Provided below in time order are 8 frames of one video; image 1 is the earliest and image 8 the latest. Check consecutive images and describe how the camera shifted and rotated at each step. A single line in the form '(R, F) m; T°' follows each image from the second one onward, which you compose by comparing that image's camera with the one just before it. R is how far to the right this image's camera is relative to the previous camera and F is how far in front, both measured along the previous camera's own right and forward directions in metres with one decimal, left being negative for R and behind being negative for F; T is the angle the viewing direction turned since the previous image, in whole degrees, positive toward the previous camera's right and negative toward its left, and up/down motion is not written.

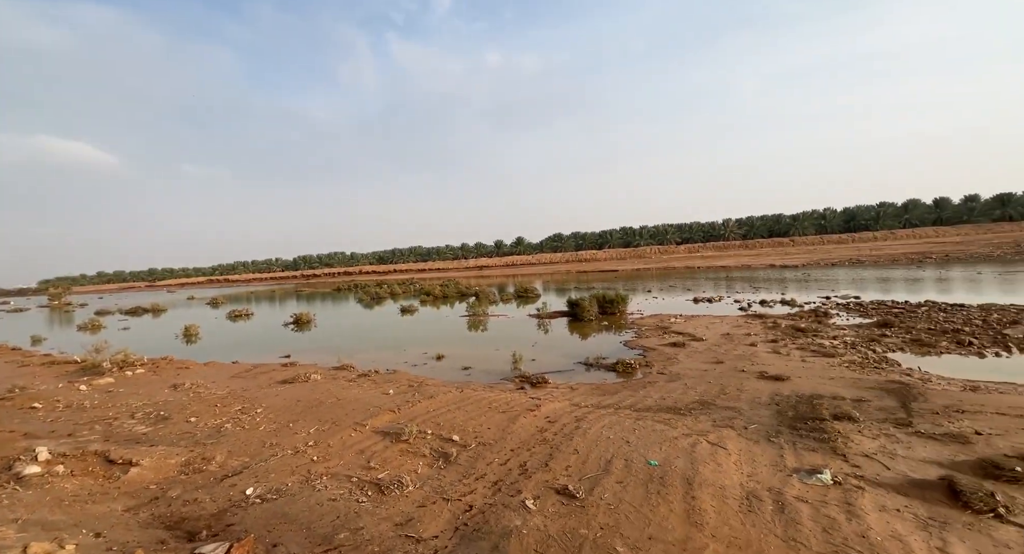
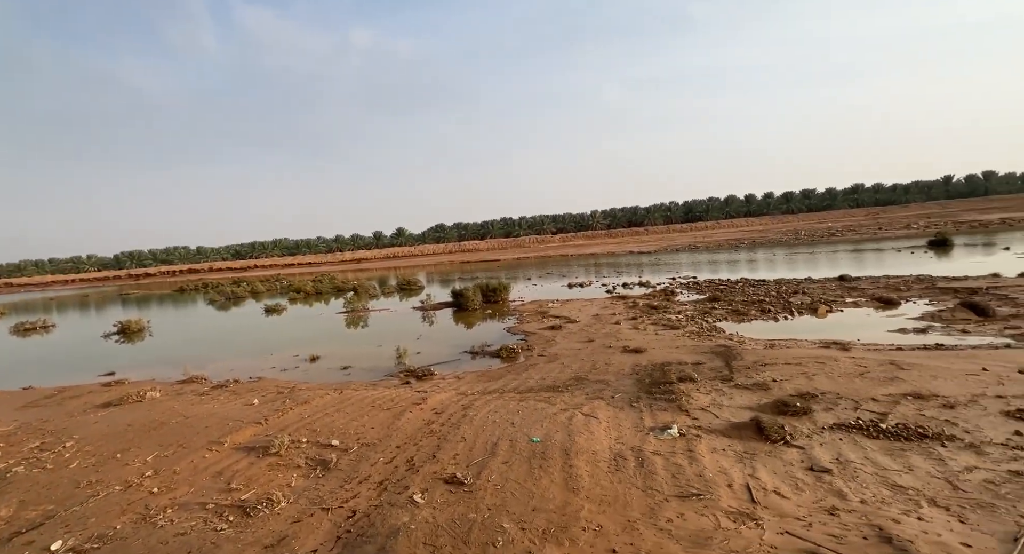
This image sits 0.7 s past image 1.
(-0.1, -1.3) m; +13°
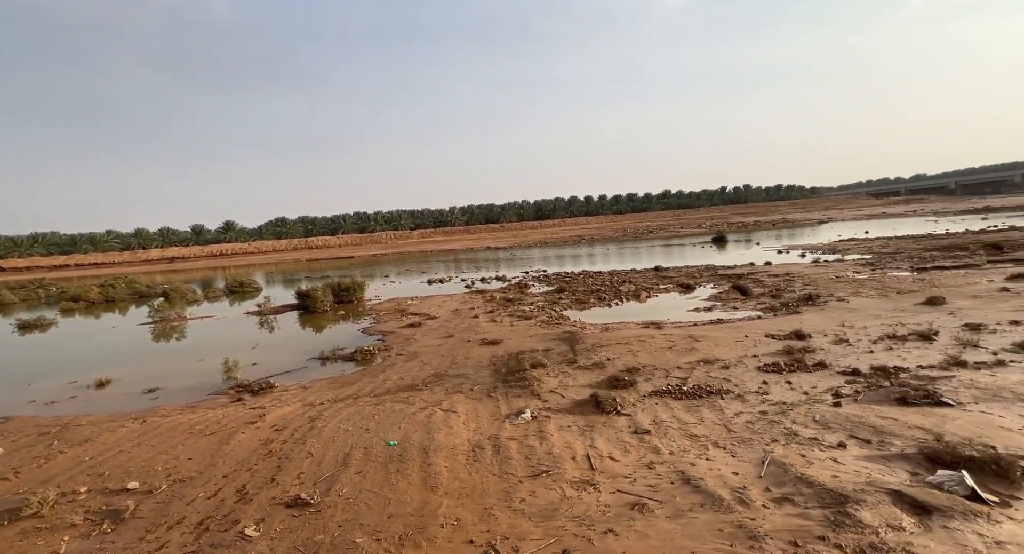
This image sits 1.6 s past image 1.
(0.0, -0.8) m; +15°
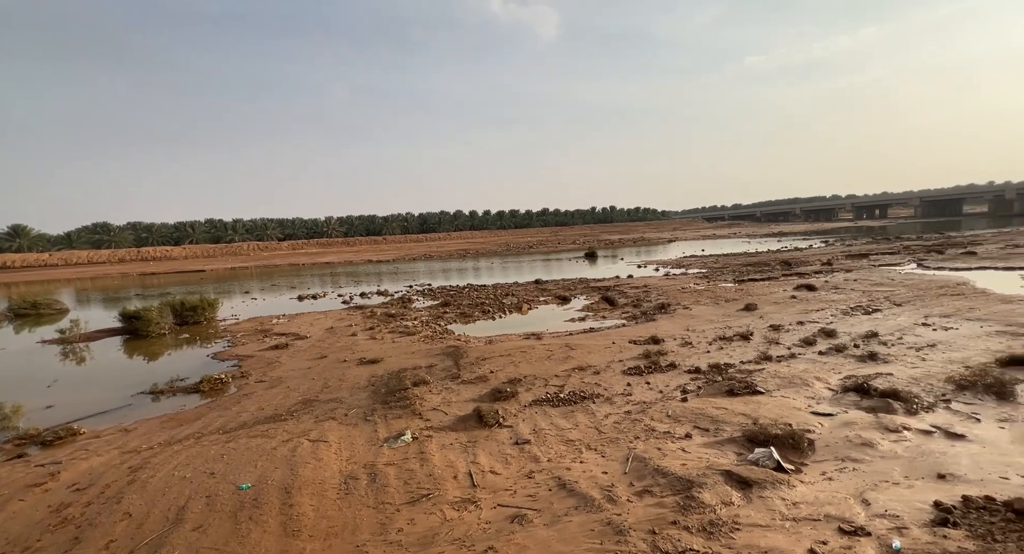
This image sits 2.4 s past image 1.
(+0.1, -0.3) m; +12°
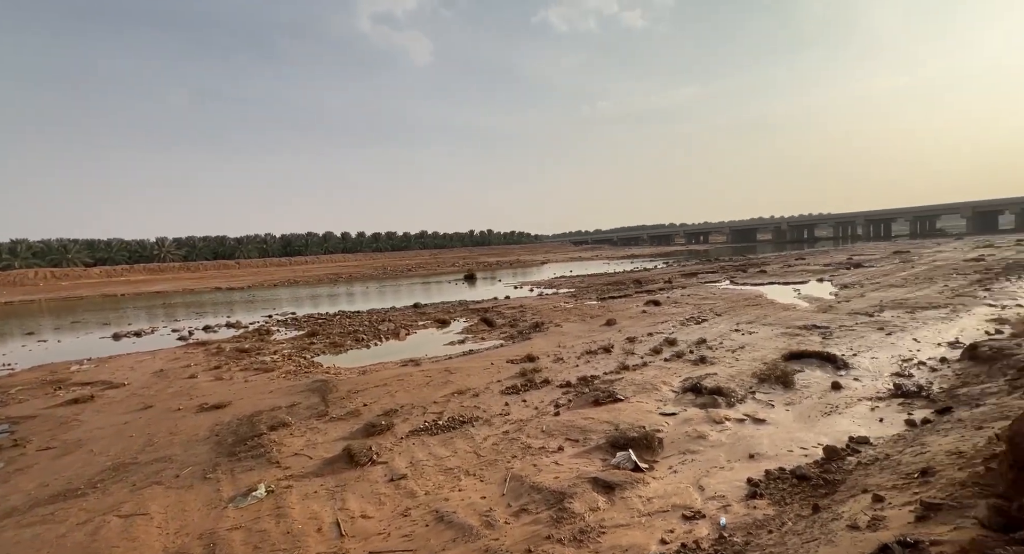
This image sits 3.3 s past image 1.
(+0.1, -0.1) m; +13°
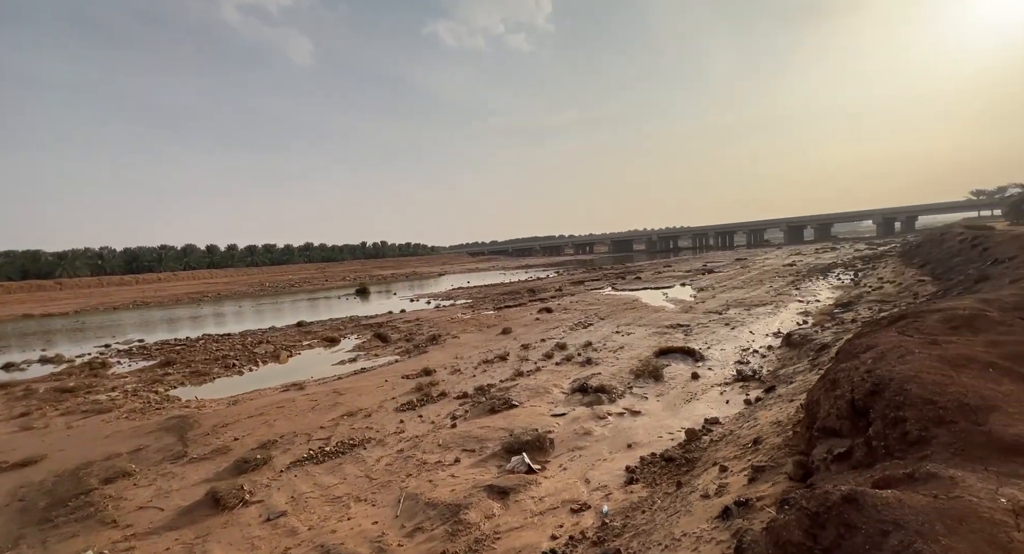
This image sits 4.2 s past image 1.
(+0.1, +0.3) m; +12°
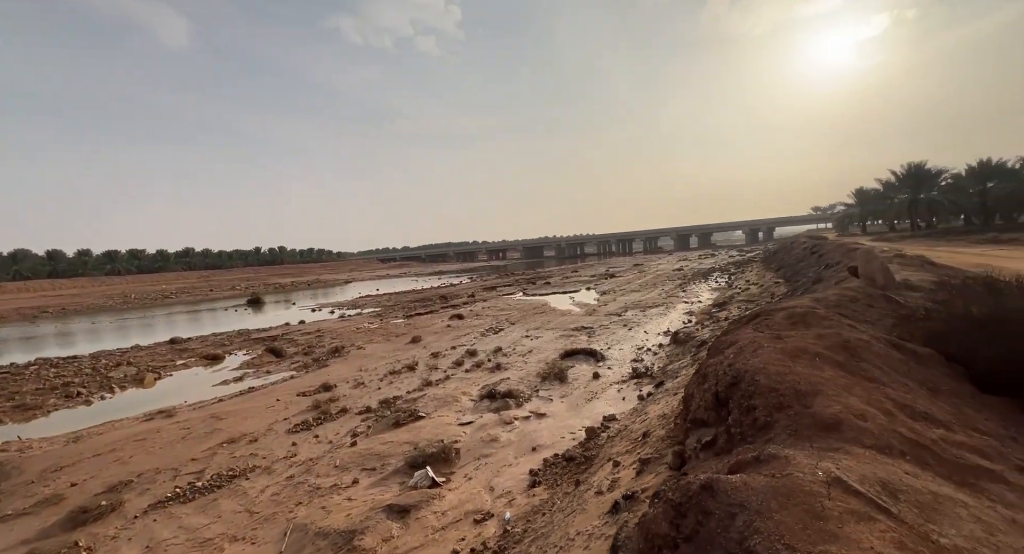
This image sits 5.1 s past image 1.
(+0.3, +0.1) m; +11°
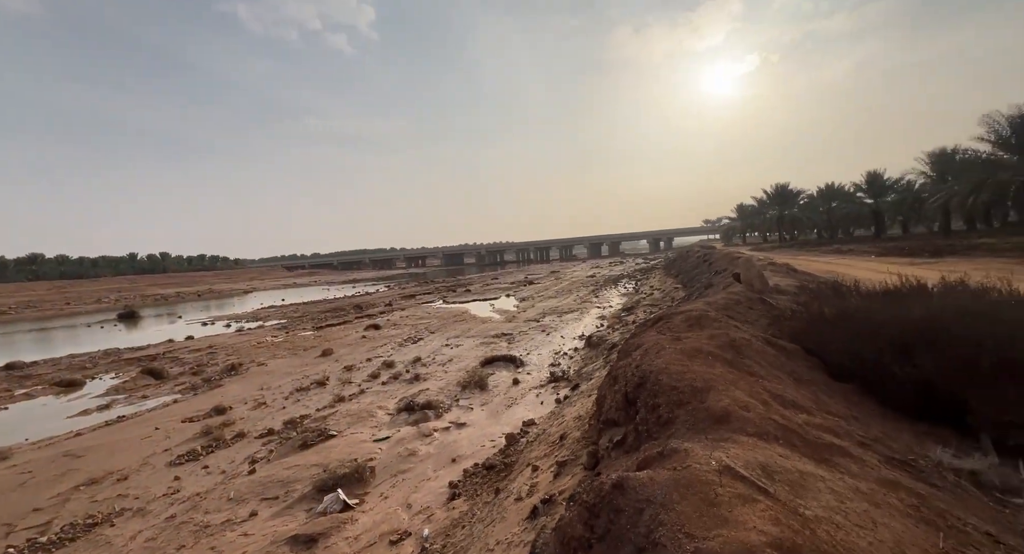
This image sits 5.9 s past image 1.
(0.0, -0.1) m; +9°
